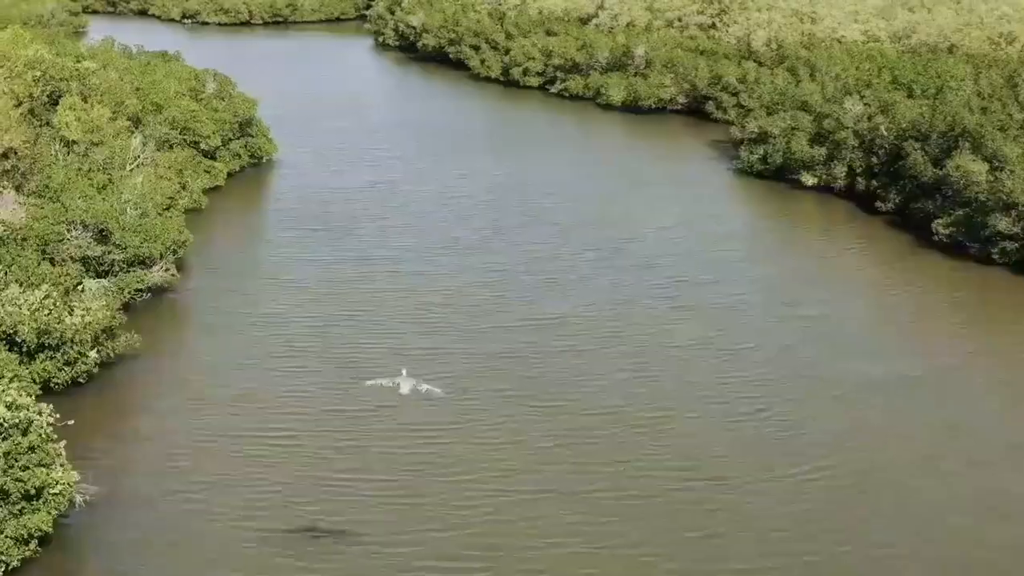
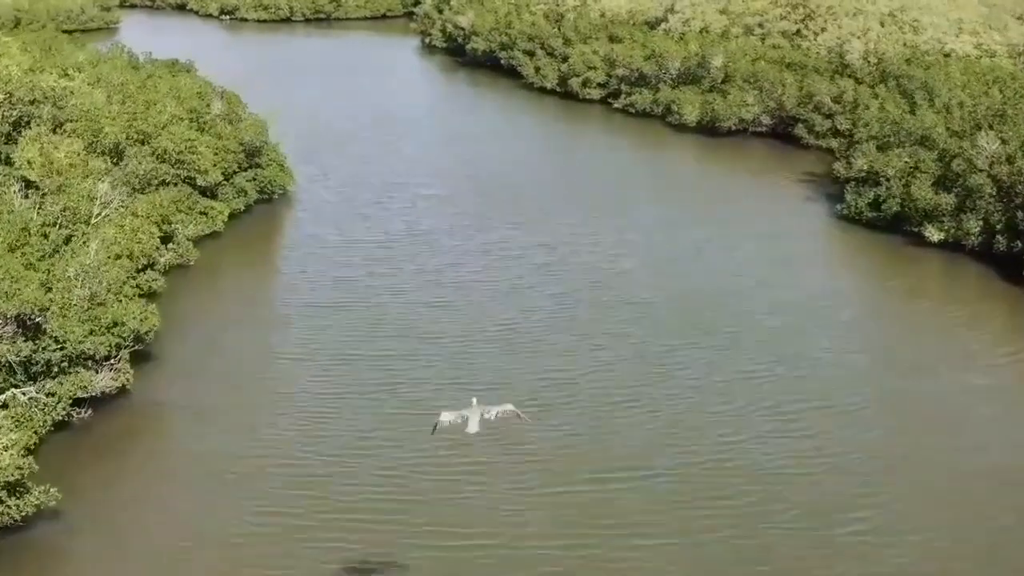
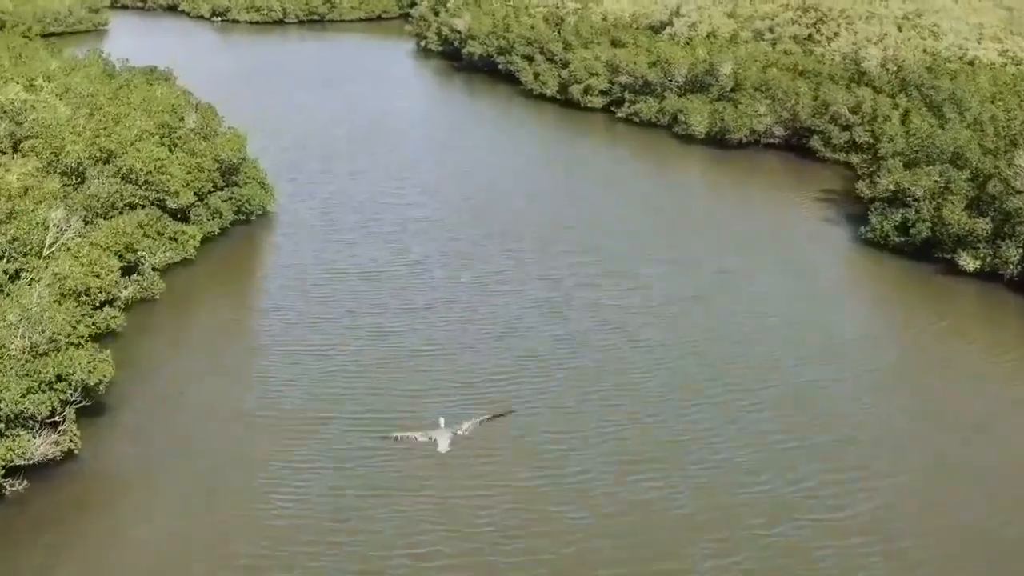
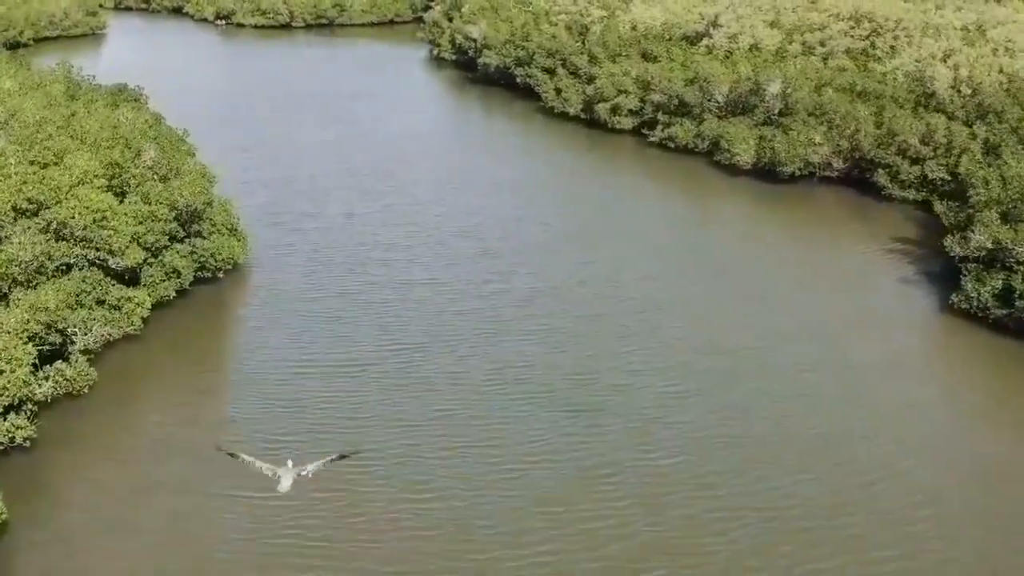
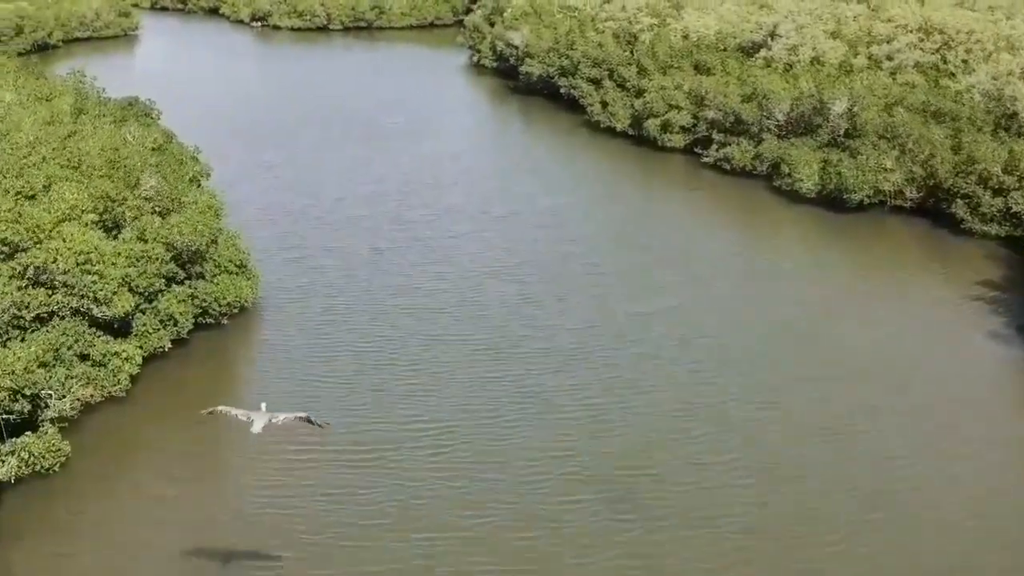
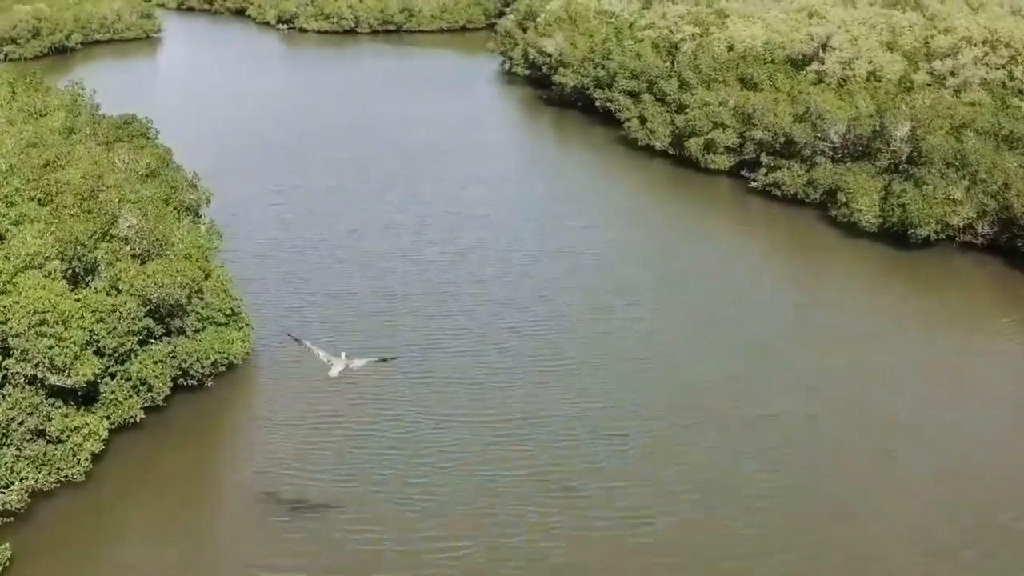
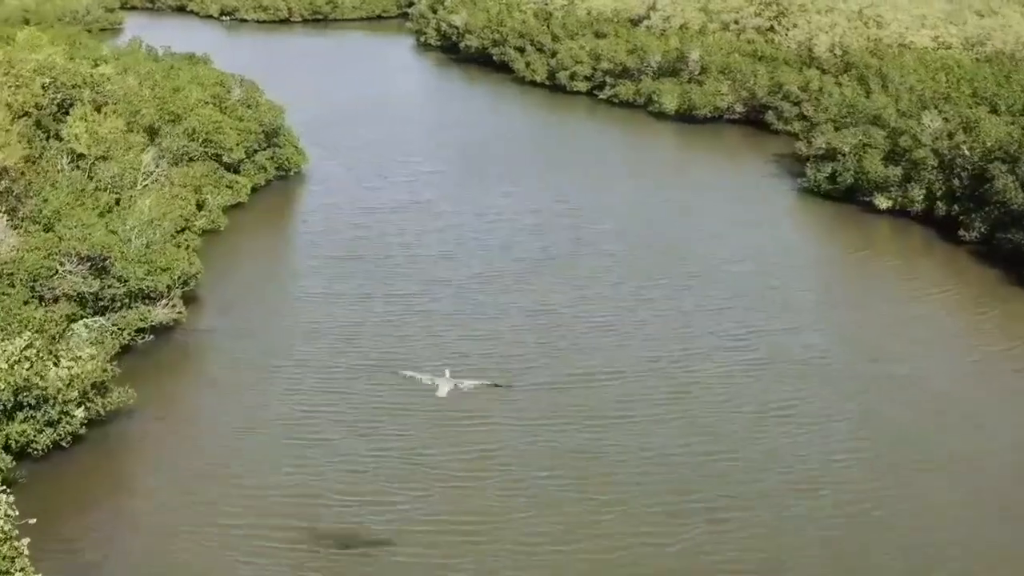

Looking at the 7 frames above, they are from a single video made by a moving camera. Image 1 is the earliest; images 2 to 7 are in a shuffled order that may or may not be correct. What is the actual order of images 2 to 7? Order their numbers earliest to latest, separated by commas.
7, 2, 3, 4, 5, 6
